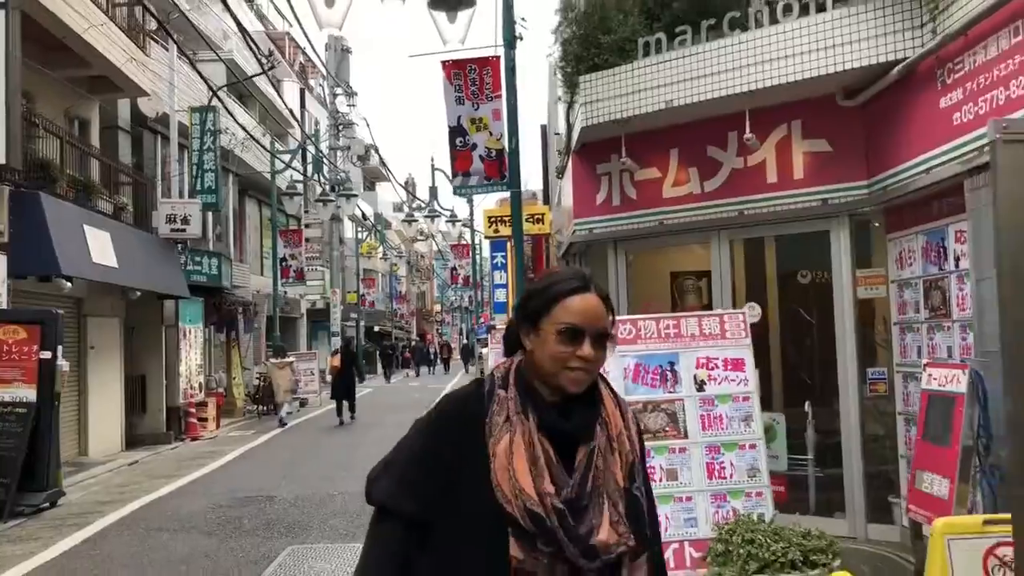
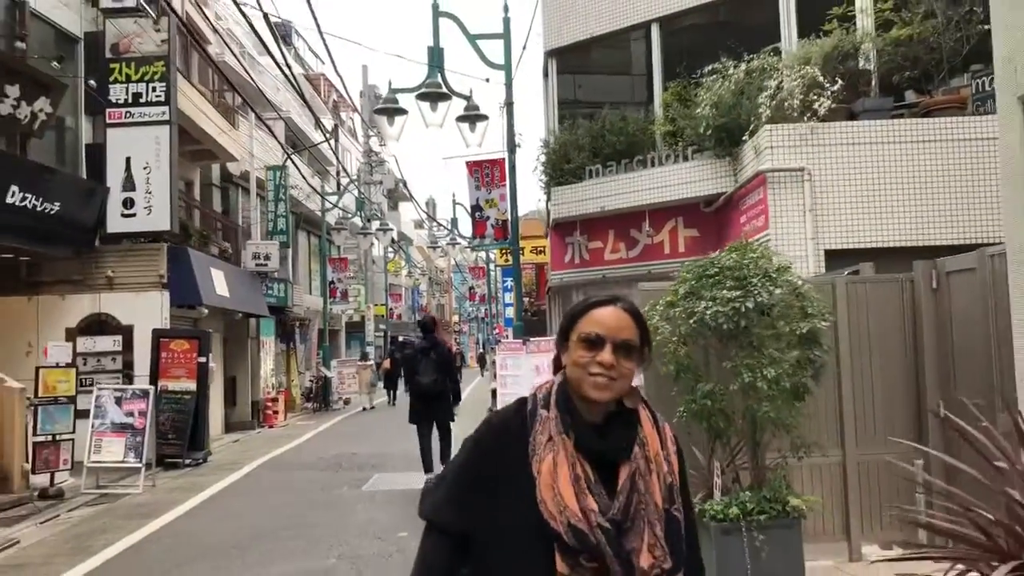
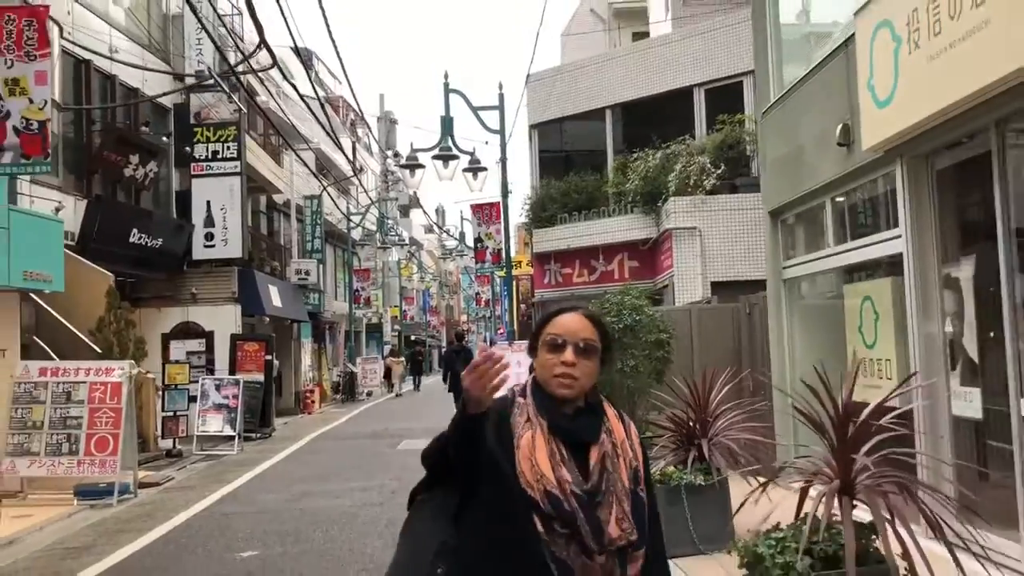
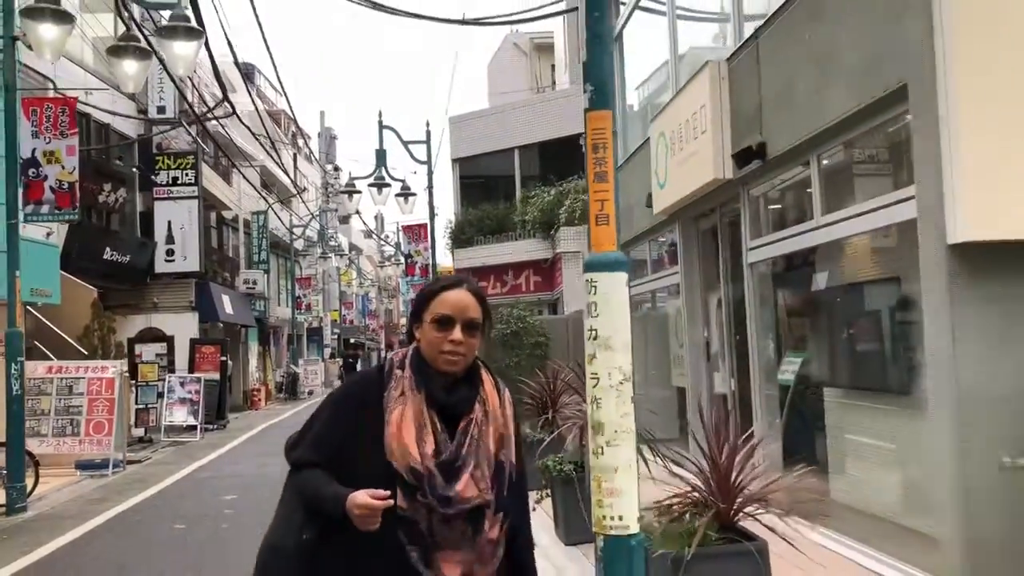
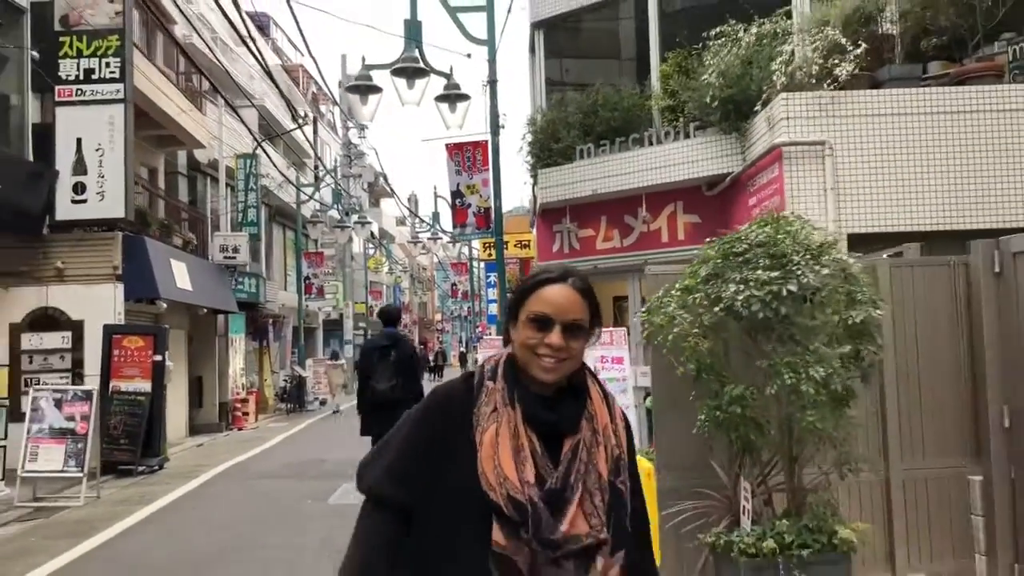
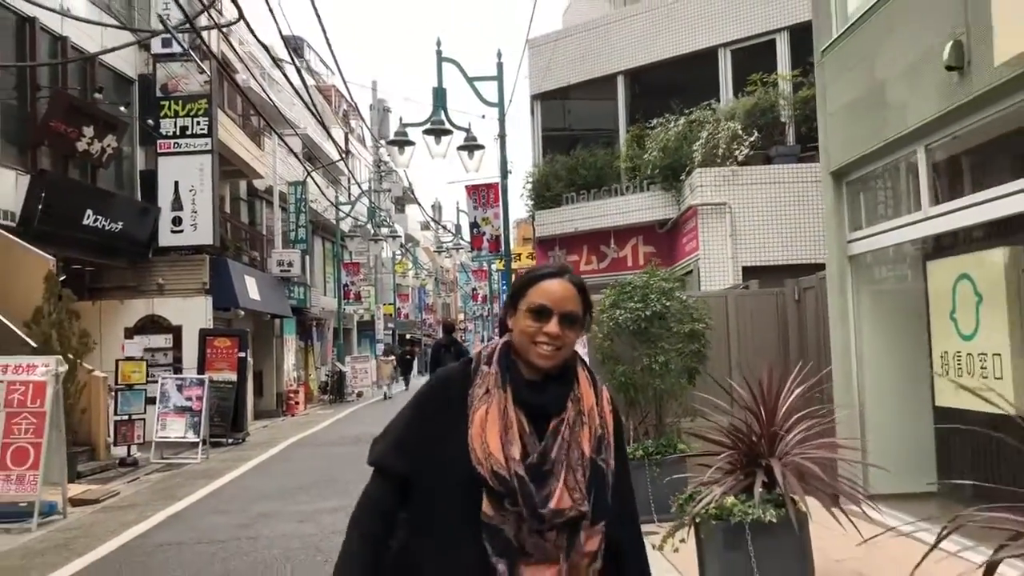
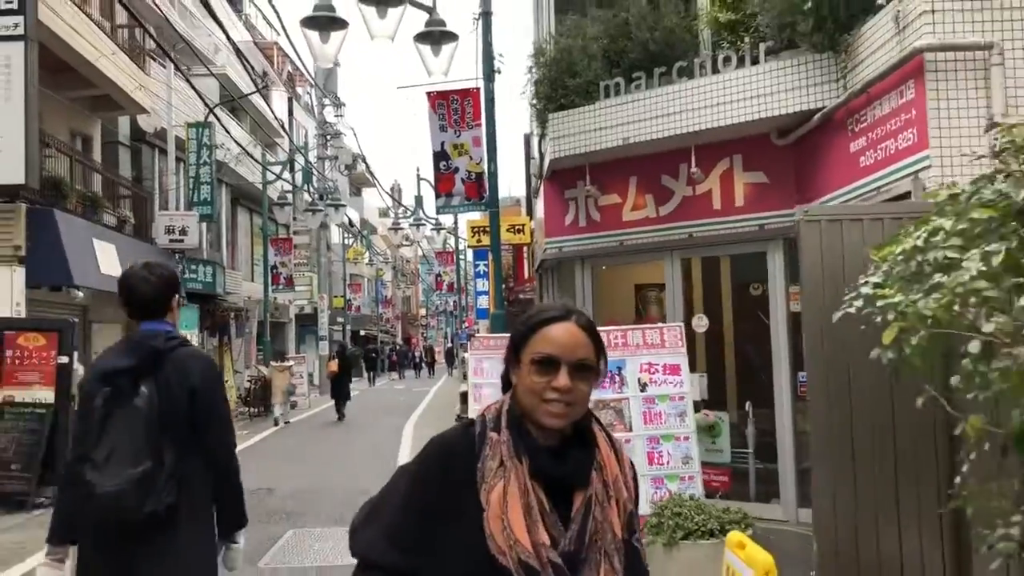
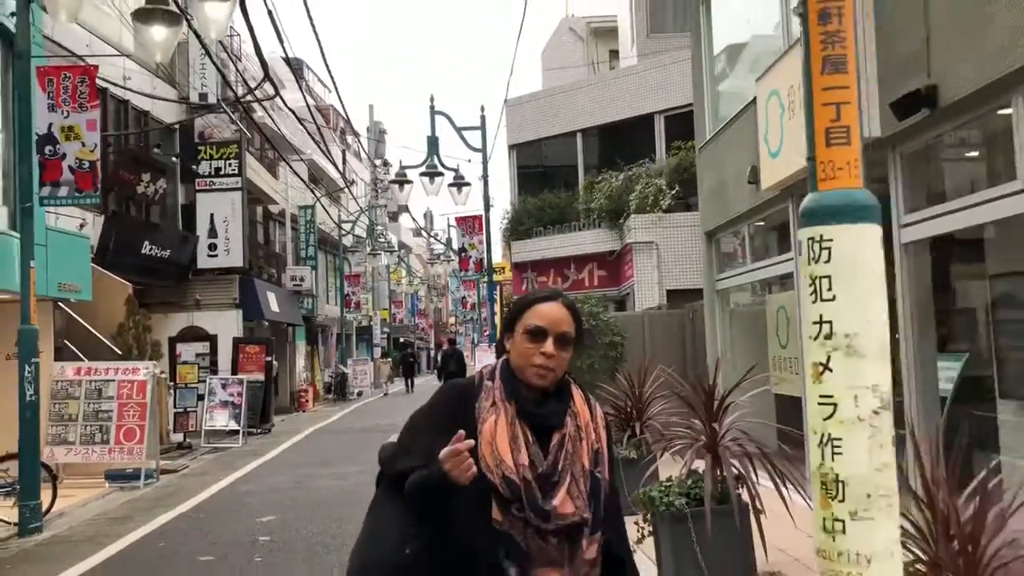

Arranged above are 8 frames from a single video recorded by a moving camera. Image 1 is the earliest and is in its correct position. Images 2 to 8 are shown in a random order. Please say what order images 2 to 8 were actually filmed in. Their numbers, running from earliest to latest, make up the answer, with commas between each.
7, 5, 2, 6, 3, 8, 4
